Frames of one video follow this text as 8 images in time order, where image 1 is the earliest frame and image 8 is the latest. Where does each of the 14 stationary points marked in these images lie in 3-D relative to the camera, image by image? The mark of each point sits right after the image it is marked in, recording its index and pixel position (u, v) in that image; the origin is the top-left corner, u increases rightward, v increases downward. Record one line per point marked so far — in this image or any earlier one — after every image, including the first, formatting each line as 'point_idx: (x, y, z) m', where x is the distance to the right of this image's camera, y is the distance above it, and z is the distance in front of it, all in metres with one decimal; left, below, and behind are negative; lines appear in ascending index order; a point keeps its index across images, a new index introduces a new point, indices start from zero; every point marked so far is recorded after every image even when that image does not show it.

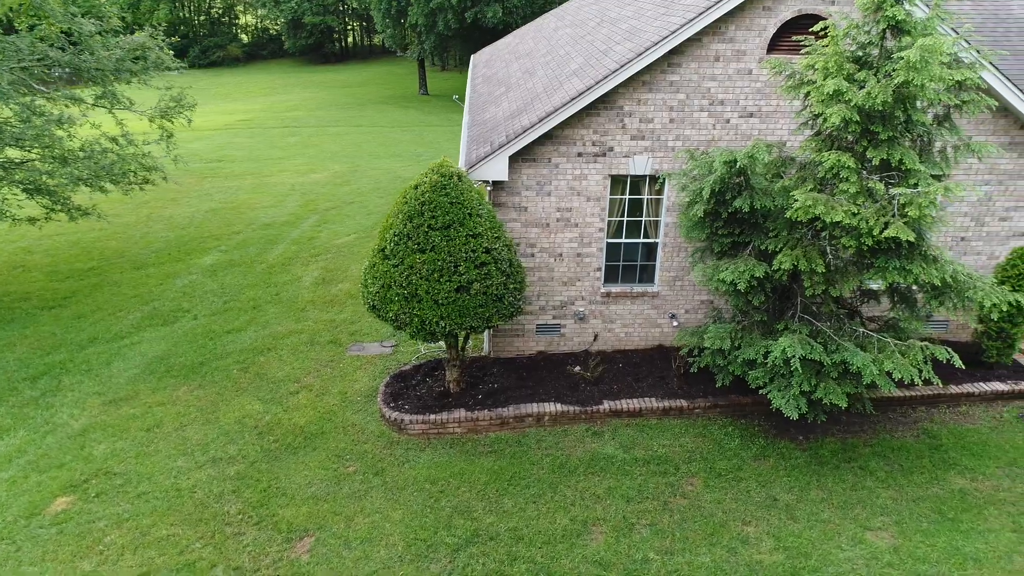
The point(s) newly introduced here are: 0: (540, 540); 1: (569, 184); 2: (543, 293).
0: (+0.3, -3.0, +6.9) m
1: (+0.9, +1.6, +8.7) m
2: (+0.5, -0.1, +9.4) m
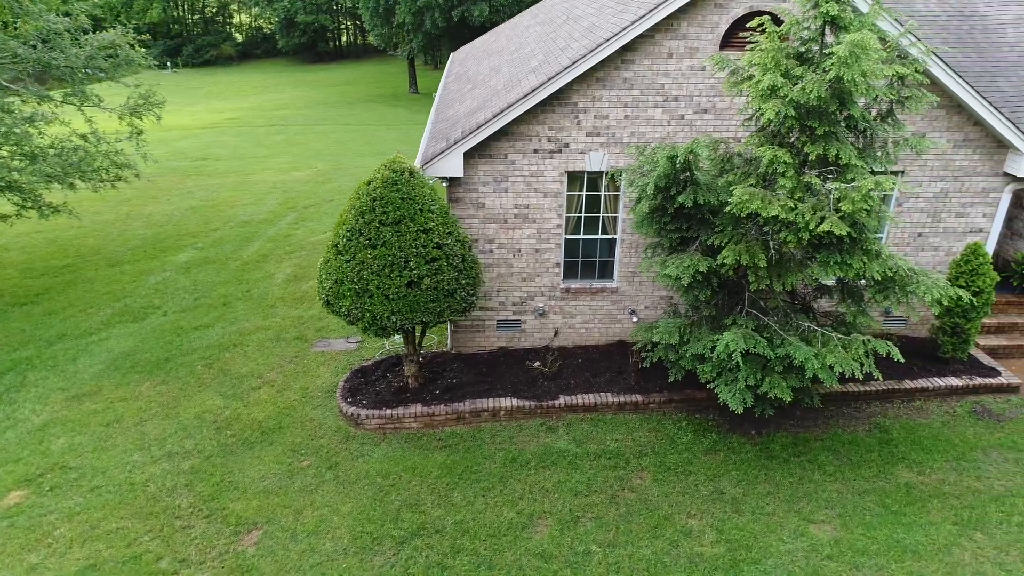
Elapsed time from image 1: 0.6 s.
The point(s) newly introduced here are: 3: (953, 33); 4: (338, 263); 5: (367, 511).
0: (-0.3, -2.9, +6.9) m
1: (+0.2, +1.6, +8.8) m
2: (-0.2, 0.0, +9.4) m
3: (+8.4, +4.9, +11.0) m
4: (-2.4, +0.3, +7.9) m
5: (-1.8, -2.8, +7.3) m
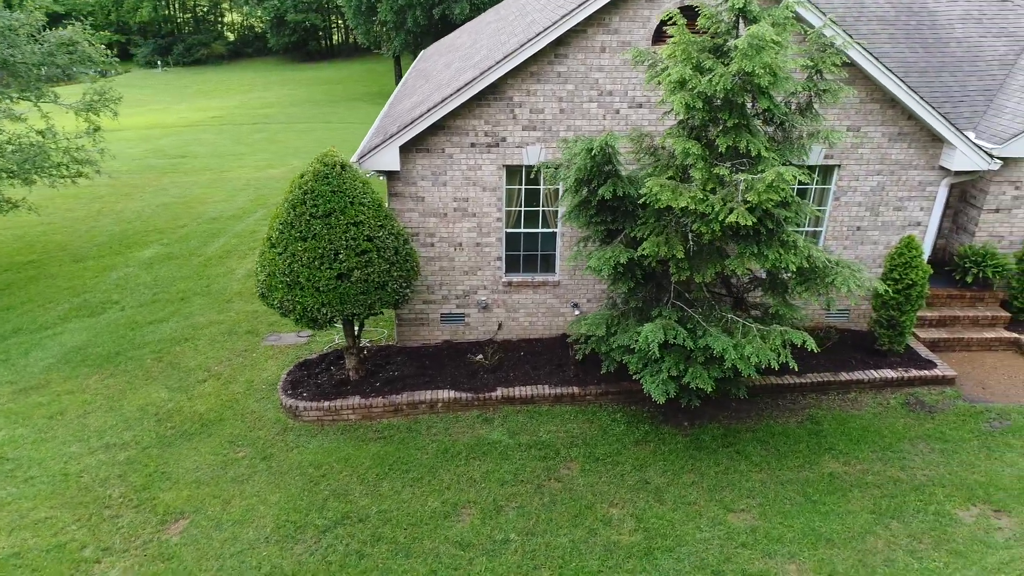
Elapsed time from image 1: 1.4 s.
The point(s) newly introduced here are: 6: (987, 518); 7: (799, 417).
0: (-1.3, -2.8, +7.0) m
1: (-0.7, +1.7, +8.8) m
2: (-1.1, +0.1, +9.5) m
3: (+7.4, +5.0, +11.1) m
4: (-3.3, +0.4, +7.9) m
5: (-2.8, -2.7, +7.4) m
6: (+5.7, -2.8, +7.0) m
7: (+4.2, -1.9, +8.4) m
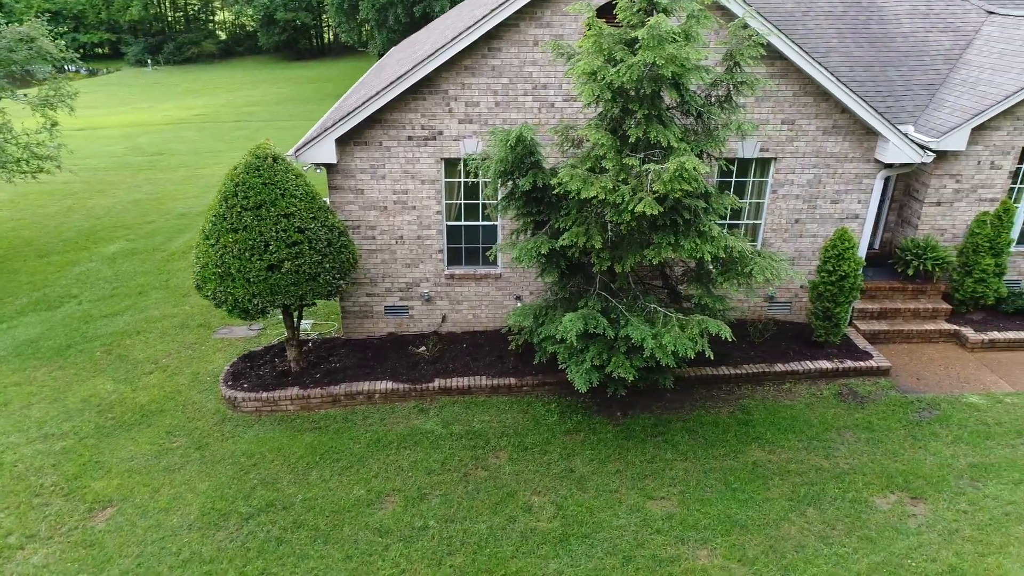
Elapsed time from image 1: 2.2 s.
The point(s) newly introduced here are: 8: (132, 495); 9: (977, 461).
0: (-2.2, -2.7, +7.1) m
1: (-1.7, +1.9, +8.9) m
2: (-2.1, +0.2, +9.6) m
3: (+6.5, +5.1, +11.2) m
4: (-4.3, +0.6, +8.0) m
5: (-3.7, -2.6, +7.4) m
6: (+4.8, -2.7, +7.0) m
7: (+3.2, -1.8, +8.5) m
8: (-4.9, -2.7, +7.4) m
9: (+6.1, -2.3, +7.6) m
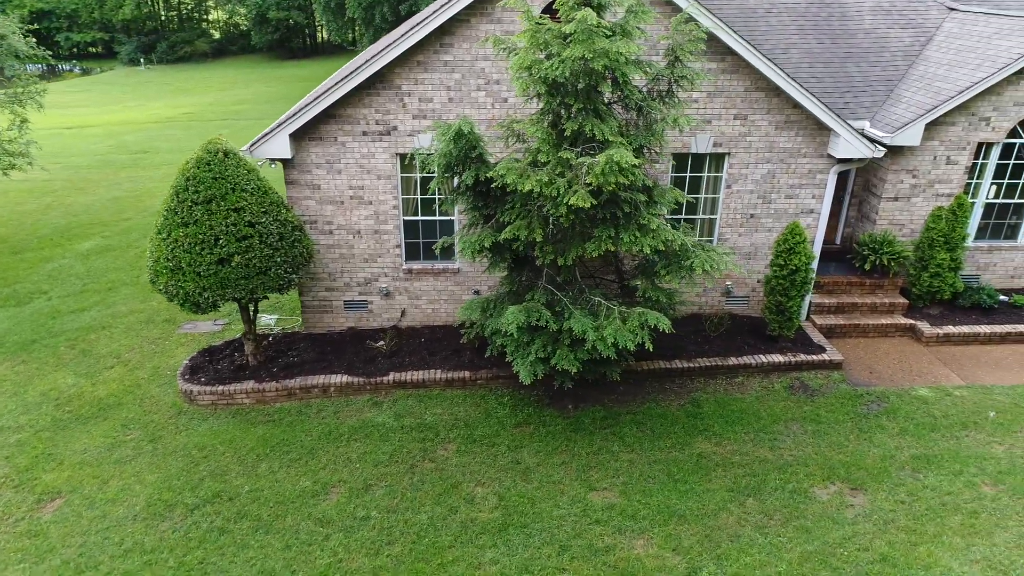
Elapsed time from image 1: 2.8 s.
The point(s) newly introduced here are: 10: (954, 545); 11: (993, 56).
0: (-2.9, -2.6, +7.2) m
1: (-2.4, +2.0, +9.0) m
2: (-2.8, +0.3, +9.6) m
3: (+5.7, +5.2, +11.2) m
4: (-5.0, +0.7, +8.1) m
5: (-4.4, -2.5, +7.5) m
6: (+4.1, -2.6, +7.1) m
7: (+2.5, -1.7, +8.6) m
8: (-5.6, -2.6, +7.5) m
9: (+5.4, -2.2, +7.7) m
10: (+5.0, -2.9, +6.5) m
11: (+7.9, +3.8, +9.5) m
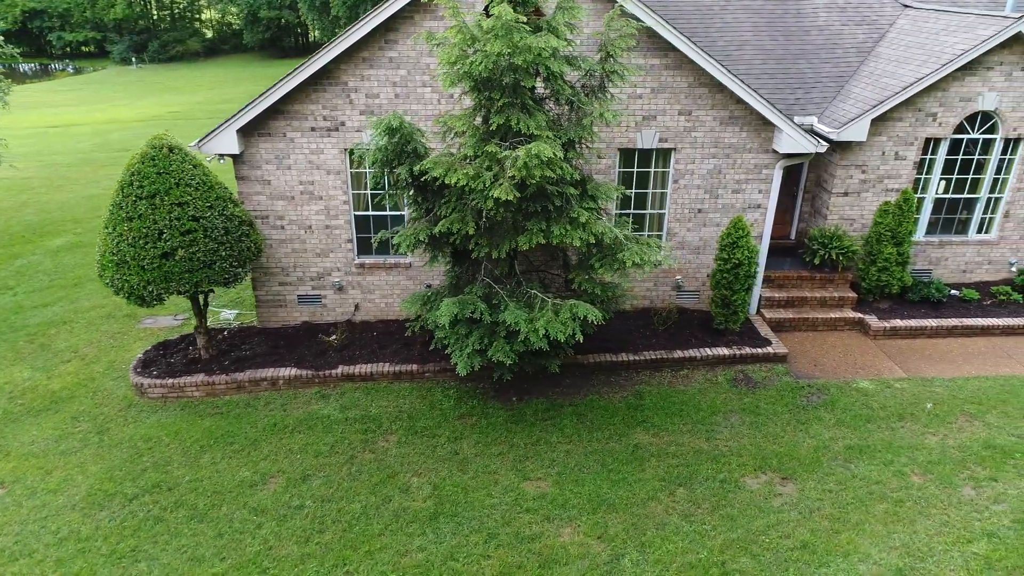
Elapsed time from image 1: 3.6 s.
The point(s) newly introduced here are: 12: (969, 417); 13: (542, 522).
0: (-3.8, -2.5, +7.3) m
1: (-3.2, +2.0, +9.1) m
2: (-3.6, +0.4, +9.7) m
3: (+4.9, +5.3, +11.3) m
4: (-5.8, +0.7, +8.2) m
5: (-5.3, -2.4, +7.6) m
6: (+3.2, -2.5, +7.2) m
7: (+1.7, -1.6, +8.7) m
8: (-6.4, -2.5, +7.6) m
9: (+4.6, -2.1, +7.8) m
10: (+4.1, -2.8, +6.6) m
11: (+7.1, +3.9, +9.6) m
12: (+6.5, -1.8, +8.2) m
13: (+0.4, -2.7, +6.8) m
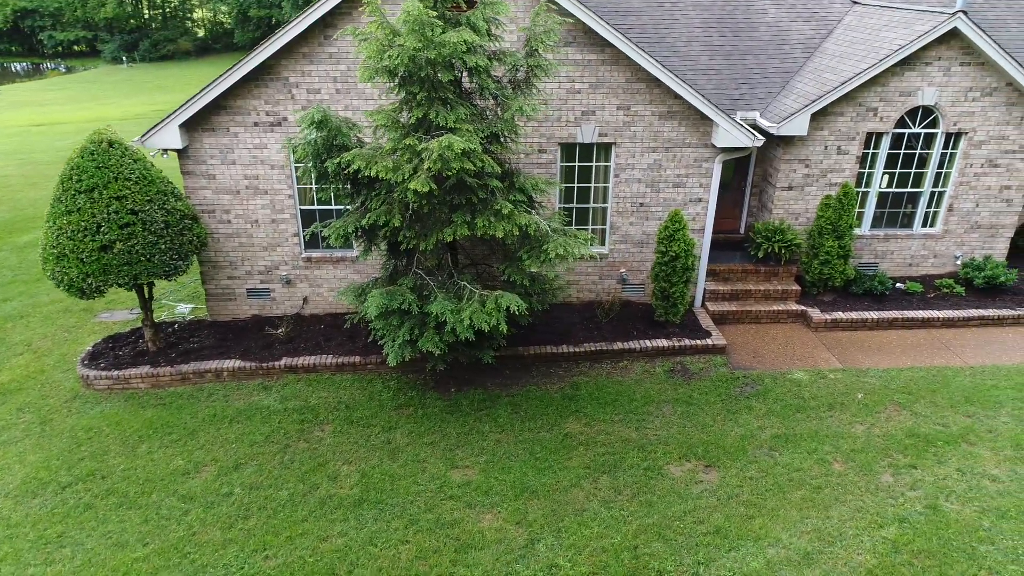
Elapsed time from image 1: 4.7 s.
0: (-4.7, -2.4, +7.4) m
1: (-4.2, +2.2, +9.2) m
2: (-4.5, +0.5, +9.9) m
3: (+4.0, +5.4, +11.4) m
4: (-6.7, +0.8, +8.3) m
5: (-6.2, -2.3, +7.7) m
6: (+2.3, -2.3, +7.3) m
7: (+0.8, -1.5, +8.8) m
8: (-7.3, -2.4, +7.7) m
9: (+3.7, -2.0, +7.9) m
10: (+3.2, -2.7, +6.7) m
11: (+6.2, +4.1, +9.7) m
12: (+5.5, -1.7, +8.3) m
13: (-0.6, -2.6, +6.9) m
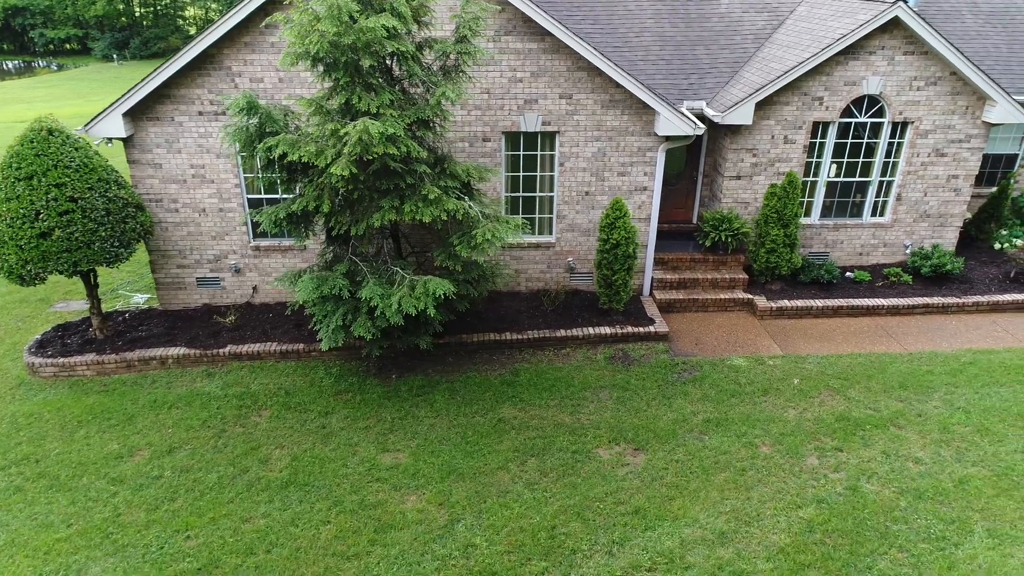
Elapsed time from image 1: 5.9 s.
0: (-5.6, -2.2, +7.4) m
1: (-5.1, +2.3, +9.3) m
2: (-5.4, +0.7, +9.9) m
3: (+3.1, +5.6, +11.5) m
4: (-7.6, +1.0, +8.4) m
5: (-7.1, -2.1, +7.8) m
6: (+1.4, -2.2, +7.4) m
7: (-0.1, -1.3, +8.9) m
8: (-8.2, -2.2, +7.8) m
9: (+2.8, -1.8, +8.0) m
10: (+2.3, -2.5, +6.8) m
11: (+5.3, +4.3, +9.8) m
12: (+4.6, -1.5, +8.4) m
13: (-1.5, -2.4, +7.0) m
